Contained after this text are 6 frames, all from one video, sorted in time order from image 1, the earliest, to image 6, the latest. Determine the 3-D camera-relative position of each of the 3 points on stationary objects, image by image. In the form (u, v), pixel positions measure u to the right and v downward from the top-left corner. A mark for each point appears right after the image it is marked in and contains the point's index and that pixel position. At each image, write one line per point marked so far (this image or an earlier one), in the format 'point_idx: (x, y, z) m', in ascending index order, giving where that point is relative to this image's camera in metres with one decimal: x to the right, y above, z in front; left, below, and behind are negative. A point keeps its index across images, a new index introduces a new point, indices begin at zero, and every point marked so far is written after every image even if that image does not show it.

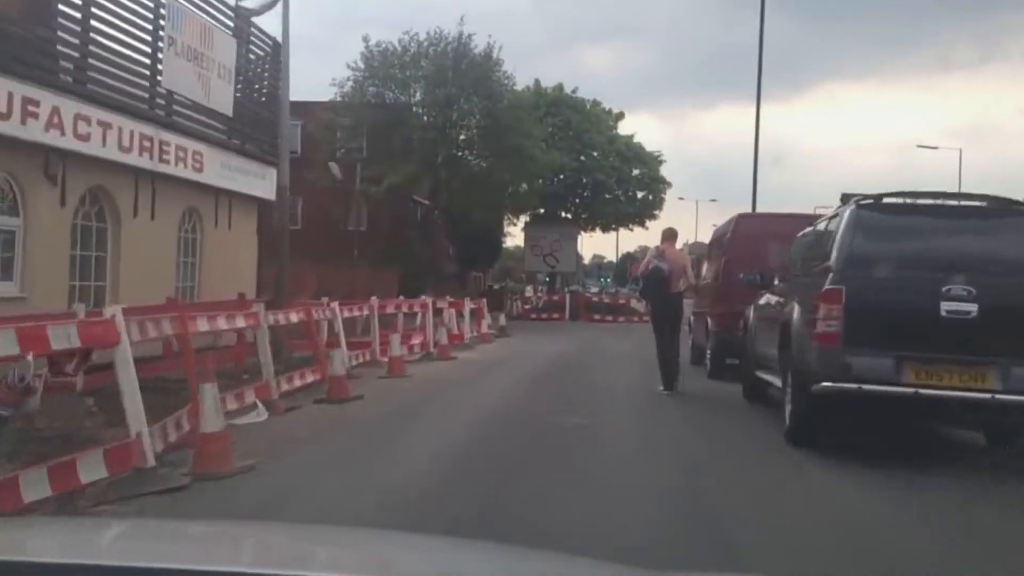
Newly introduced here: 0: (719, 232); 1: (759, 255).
0: (+3.0, +0.8, +16.9) m
1: (+3.2, +0.4, +15.1) m
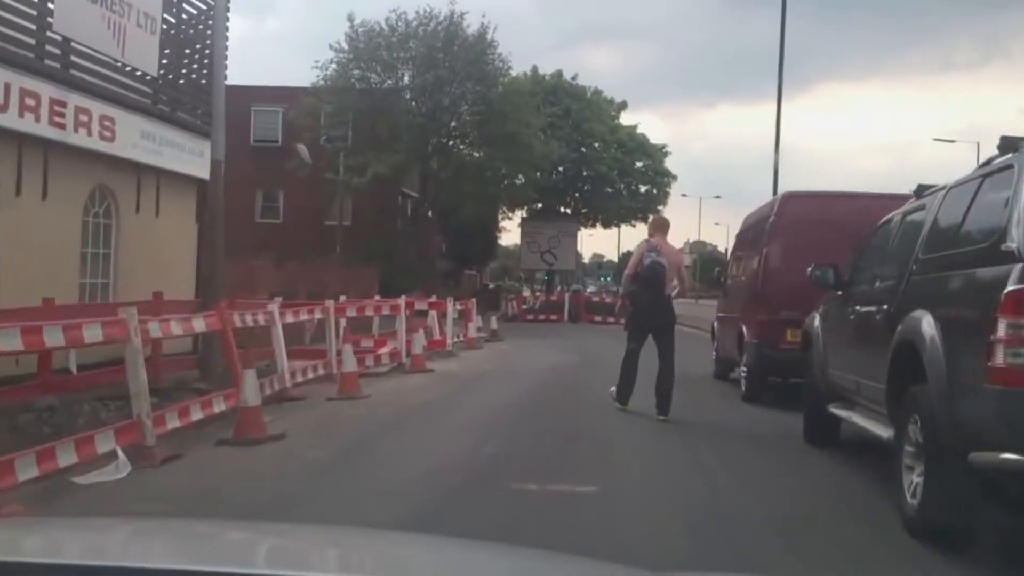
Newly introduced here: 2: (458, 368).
0: (+2.8, +0.8, +13.5) m
1: (+3.0, +0.4, +11.7) m
2: (-0.9, -1.3, +18.6) m
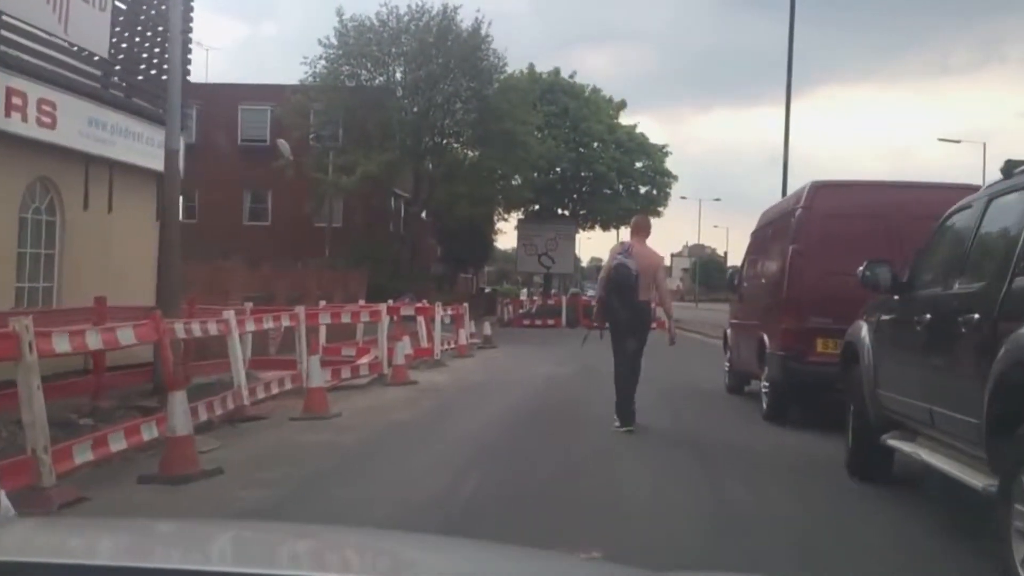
0: (+2.7, +0.8, +12.0) m
1: (+2.9, +0.4, +10.2) m
2: (-1.0, -1.3, +17.0) m
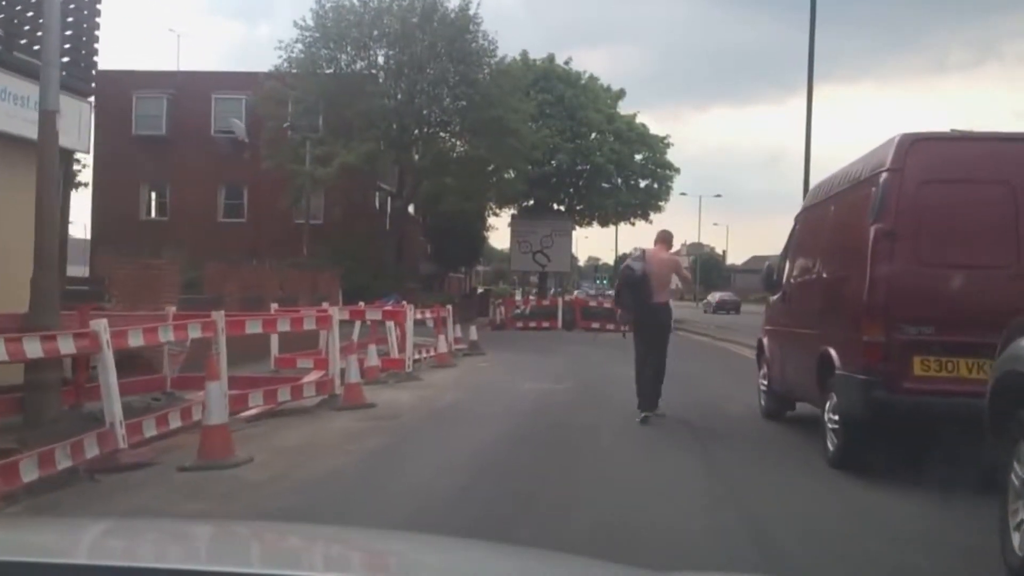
0: (+2.5, +0.8, +9.0) m
1: (+2.7, +0.4, +7.2) m
2: (-1.2, -1.3, +14.0) m
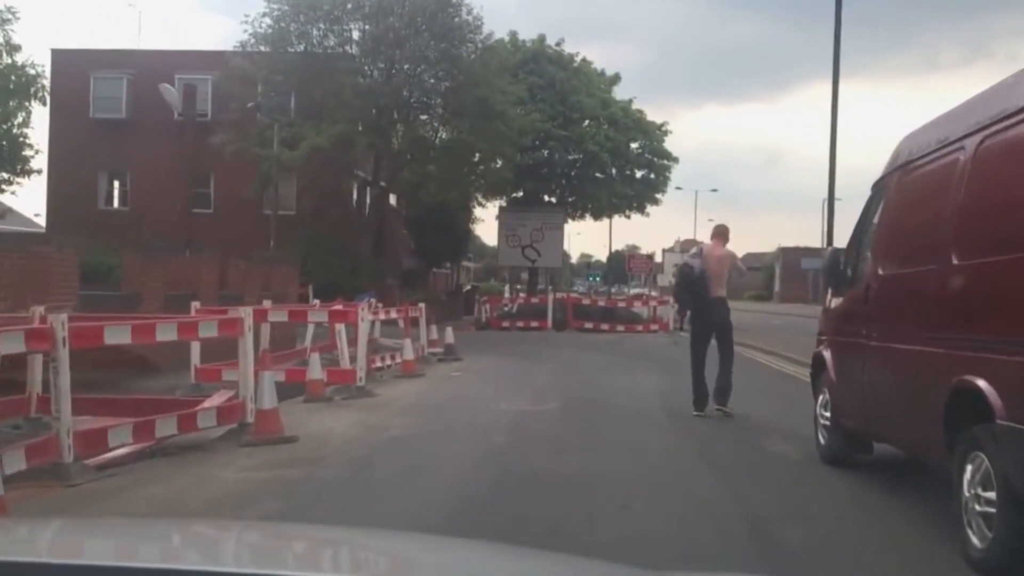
0: (+2.3, +0.8, +5.9) m
1: (+2.5, +0.4, +4.1) m
2: (-1.5, -1.3, +10.9) m
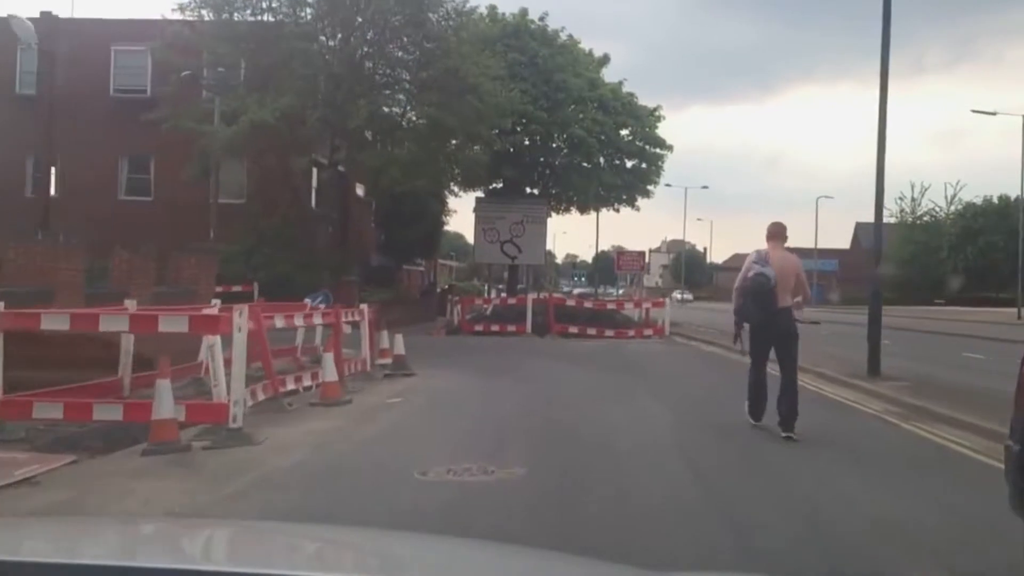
0: (+2.0, +0.8, +1.6) m
1: (+2.2, +0.5, -0.2) m
2: (-1.8, -1.2, +6.6) m
